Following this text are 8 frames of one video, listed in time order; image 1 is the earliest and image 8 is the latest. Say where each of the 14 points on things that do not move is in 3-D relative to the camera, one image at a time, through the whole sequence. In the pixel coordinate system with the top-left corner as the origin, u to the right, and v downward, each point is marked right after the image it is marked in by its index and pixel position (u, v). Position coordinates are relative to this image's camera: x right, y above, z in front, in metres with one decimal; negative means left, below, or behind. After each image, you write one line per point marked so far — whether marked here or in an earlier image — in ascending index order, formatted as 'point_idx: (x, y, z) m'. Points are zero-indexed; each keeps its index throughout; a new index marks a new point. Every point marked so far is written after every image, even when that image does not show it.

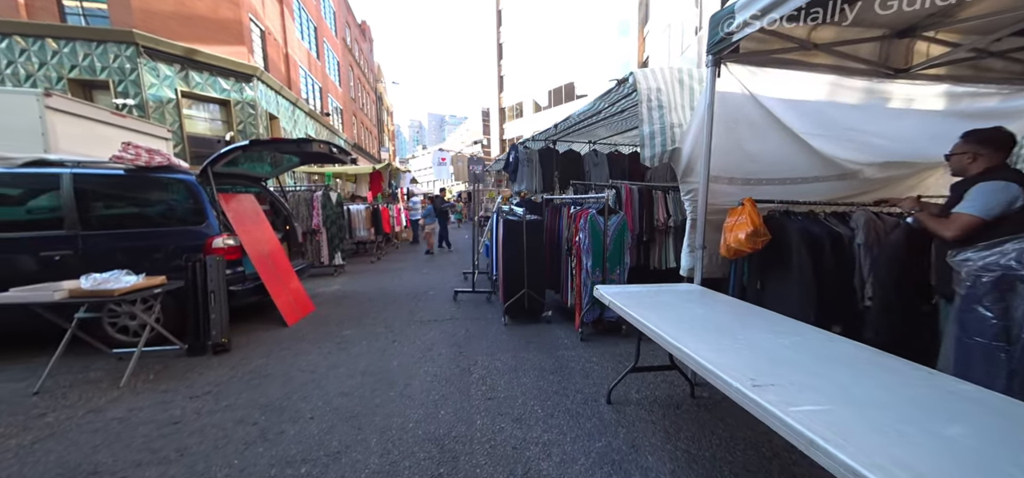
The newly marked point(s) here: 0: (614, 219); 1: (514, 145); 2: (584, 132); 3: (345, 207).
0: (+1.0, +0.2, +3.3) m
1: (0.0, +2.0, +7.5) m
2: (+1.4, +2.0, +6.6) m
3: (-4.2, +0.7, +8.7) m
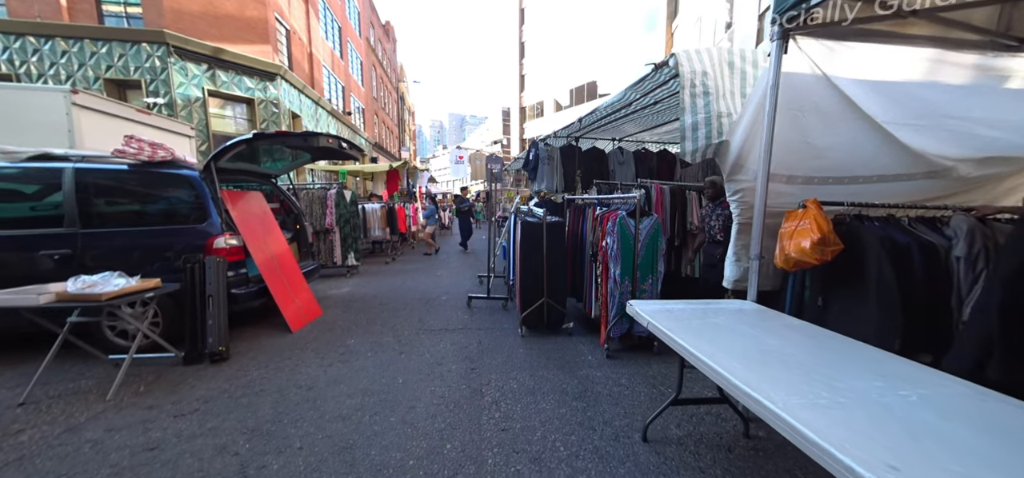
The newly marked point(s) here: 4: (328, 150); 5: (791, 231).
0: (+1.1, +0.1, +3.0) m
1: (+0.5, +2.0, +7.2) m
2: (+1.8, +1.9, +6.2) m
3: (-3.8, +0.8, +8.6) m
4: (-2.4, +1.1, +4.3) m
5: (+1.8, 0.0, +2.2) m
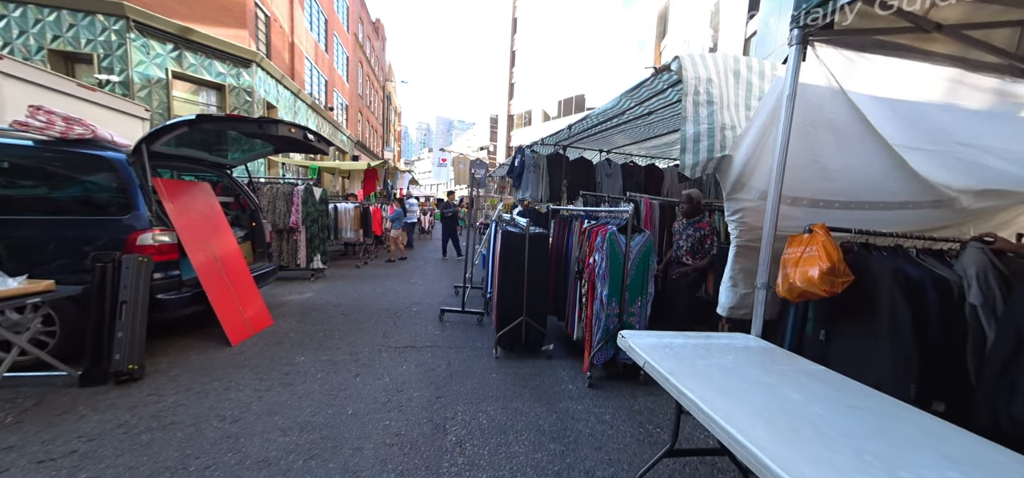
0: (+1.0, 0.0, +2.7) m
1: (+0.2, +1.8, +6.9) m
2: (+1.5, +1.7, +6.0) m
3: (-4.2, +0.8, +8.1) m
4: (-2.6, +1.1, +3.9) m
5: (+1.6, -0.1, +2.0) m
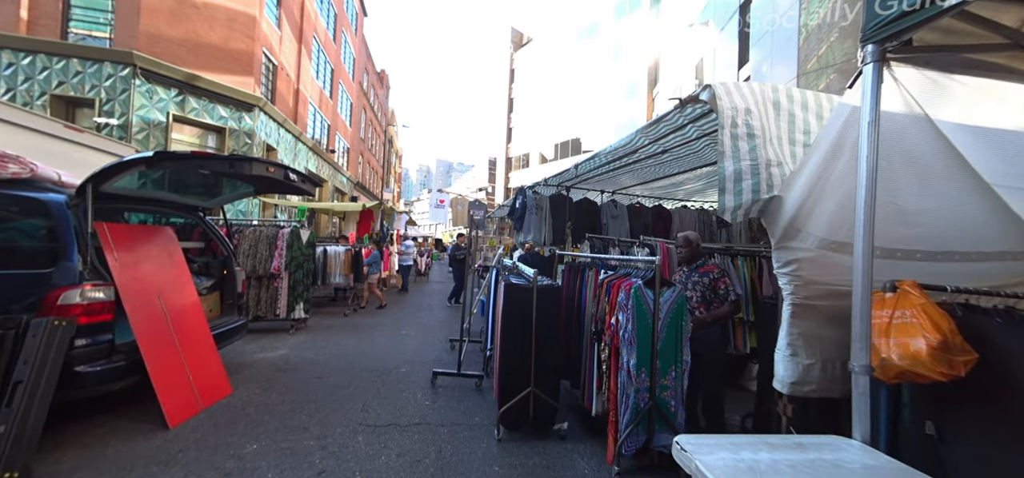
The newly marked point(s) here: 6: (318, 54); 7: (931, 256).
0: (+1.0, -0.4, +2.3) m
1: (+0.2, +1.0, +6.7) m
2: (+1.5, +1.0, +5.7) m
3: (-4.2, -0.2, +7.6) m
4: (-2.5, +0.6, +3.5) m
5: (+1.7, -0.4, +1.6) m
6: (-10.6, +10.0, +19.2) m
7: (+2.1, -0.1, +1.8) m
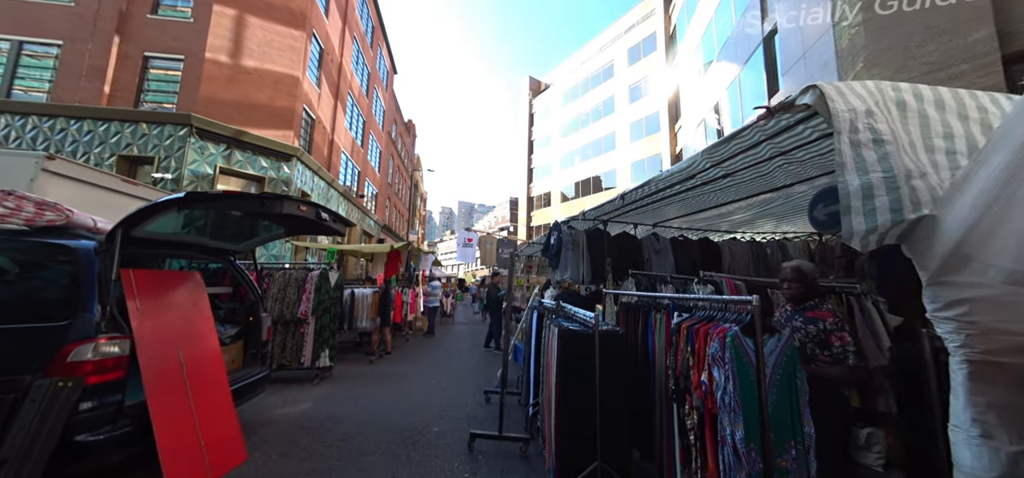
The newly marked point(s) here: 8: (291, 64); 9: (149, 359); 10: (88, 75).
0: (+1.3, -0.5, +1.8) m
1: (+0.8, +0.3, +6.4) m
2: (+2.1, +0.4, +5.3) m
3: (-3.5, -1.1, +7.5) m
4: (-2.1, +0.2, +3.4) m
5: (+2.0, -0.5, +1.1) m
6: (-9.4, +7.6, +20.5) m
7: (+2.4, -0.2, +1.3) m
8: (-8.3, +6.5, +13.2) m
9: (-2.7, -0.9, +2.6) m
10: (-13.8, +5.3, +11.5) m
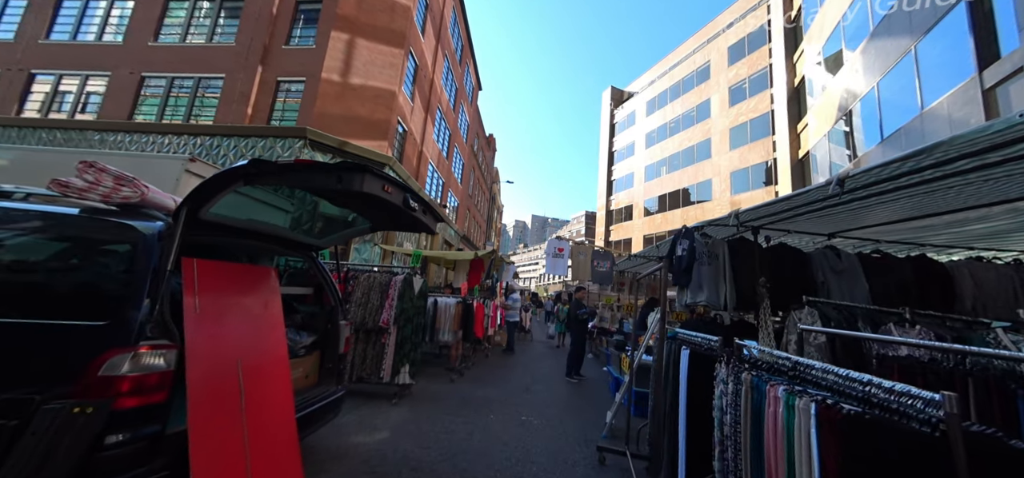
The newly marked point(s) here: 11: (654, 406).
0: (+2.0, -0.5, +0.4) m
1: (+2.4, +0.1, +5.0) m
2: (+3.5, +0.2, +3.7) m
3: (-1.6, -1.2, +6.9) m
4: (-1.0, +0.3, +2.7) m
5: (+2.5, -0.4, -0.5) m
6: (-4.3, +7.2, +21.1) m
7: (+2.9, -0.2, -0.3) m
8: (-4.8, +6.3, +13.8) m
9: (-1.8, -0.8, +2.0) m
10: (-10.6, +5.3, +13.2) m
11: (+1.5, -1.7, +3.7) m
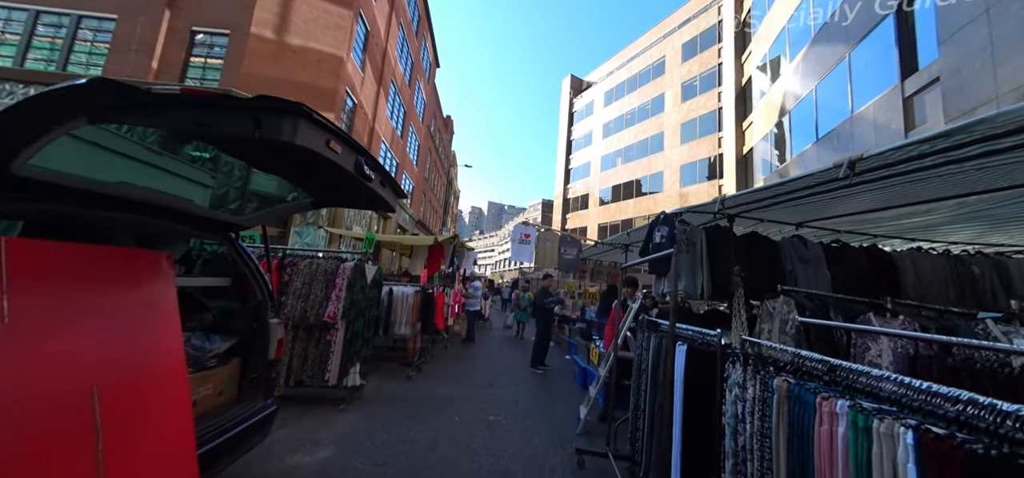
0: (+2.2, -0.5, +0.2) m
1: (+2.0, +0.3, +4.8) m
2: (+3.2, +0.4, +3.7) m
3: (-2.2, -0.9, +6.2) m
4: (-1.1, +0.4, +2.0) m
5: (+2.7, -0.5, -0.6) m
6: (-6.6, +8.0, +19.7) m
7: (+3.2, -0.2, -0.4) m
8: (-6.2, +6.9, +12.4) m
9: (-1.8, -0.7, +1.3) m
10: (-11.8, +6.0, +11.1) m
11: (+1.2, -1.6, +3.5) m
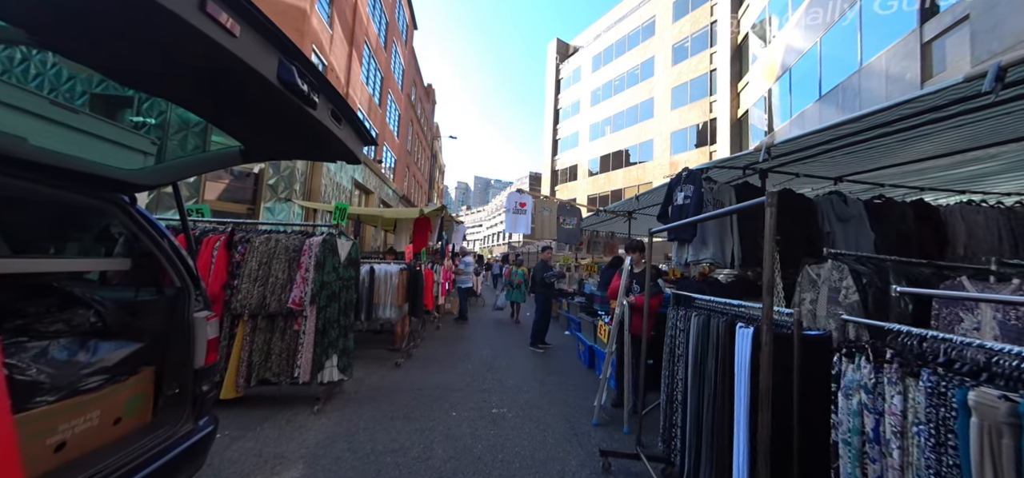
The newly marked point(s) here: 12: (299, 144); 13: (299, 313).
0: (+2.3, -0.4, -0.4) m
1: (+2.0, +0.7, +4.1) m
2: (+3.2, +0.8, +3.0) m
3: (-2.3, -0.4, +5.5) m
4: (-1.1, +0.6, +1.3) m
5: (+2.9, -0.4, -1.2) m
6: (-7.3, +9.3, +18.1) m
7: (+3.4, -0.1, -1.0) m
8: (-6.6, +7.6, +10.9) m
9: (-1.7, -0.6, +0.6) m
10: (-12.2, +6.5, +9.5) m
11: (+1.3, -1.2, +2.9) m
12: (-1.3, +0.5, +2.0) m
13: (-2.2, -0.8, +3.6) m
